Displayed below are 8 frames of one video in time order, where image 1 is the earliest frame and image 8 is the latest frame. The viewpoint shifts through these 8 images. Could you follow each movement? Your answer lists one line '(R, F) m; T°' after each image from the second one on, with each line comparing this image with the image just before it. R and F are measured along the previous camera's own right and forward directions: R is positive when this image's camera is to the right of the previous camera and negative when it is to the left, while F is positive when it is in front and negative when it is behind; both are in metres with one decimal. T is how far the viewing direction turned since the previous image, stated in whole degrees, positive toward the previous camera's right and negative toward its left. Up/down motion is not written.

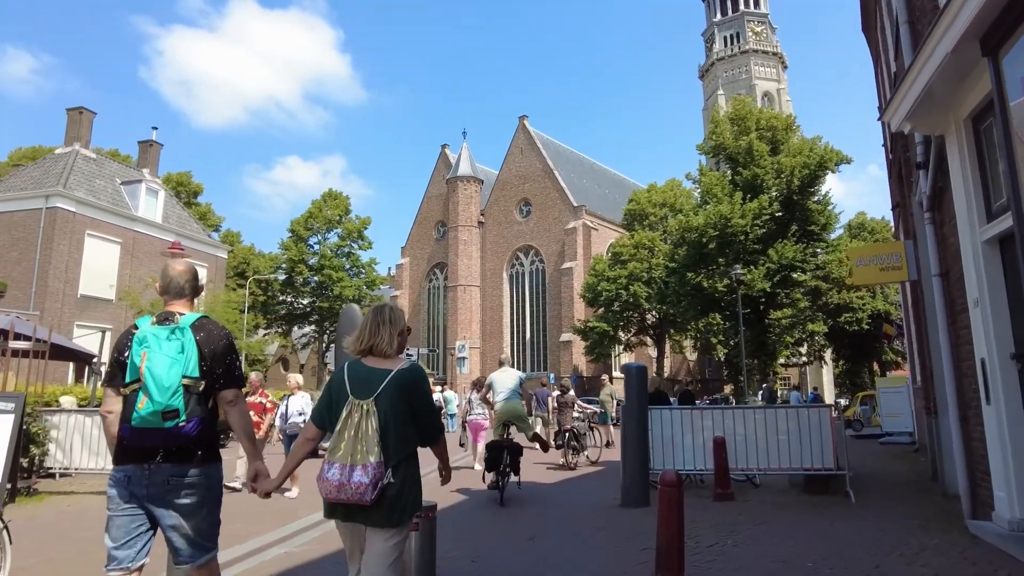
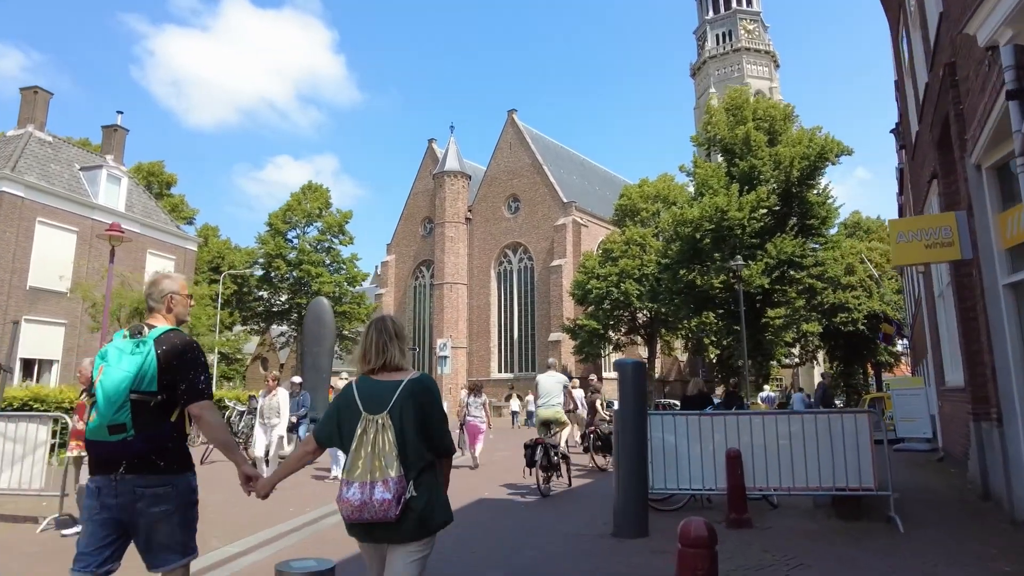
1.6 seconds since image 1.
(+0.2, +1.3) m; +1°
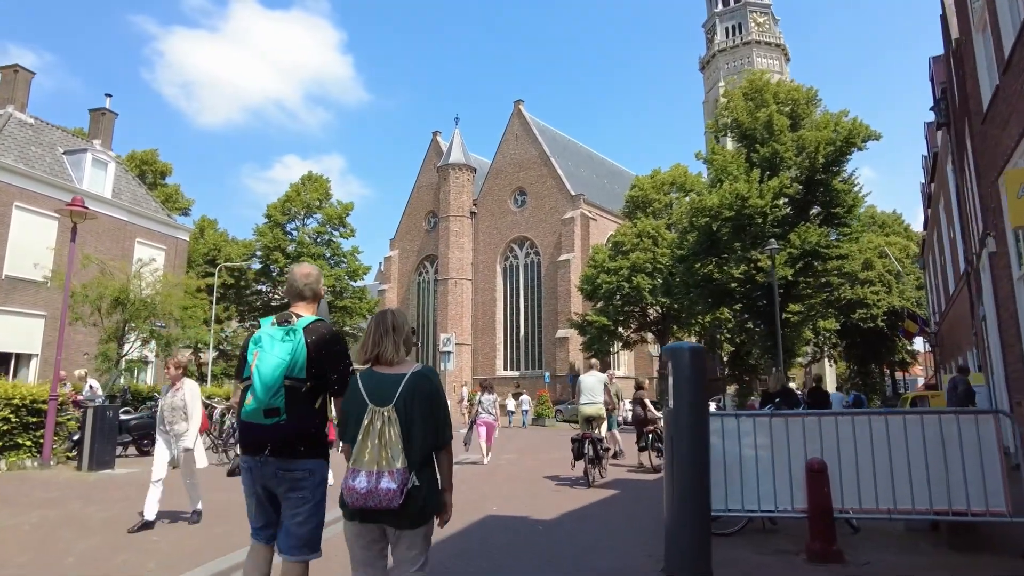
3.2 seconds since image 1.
(-0.1, +1.3) m; 0°
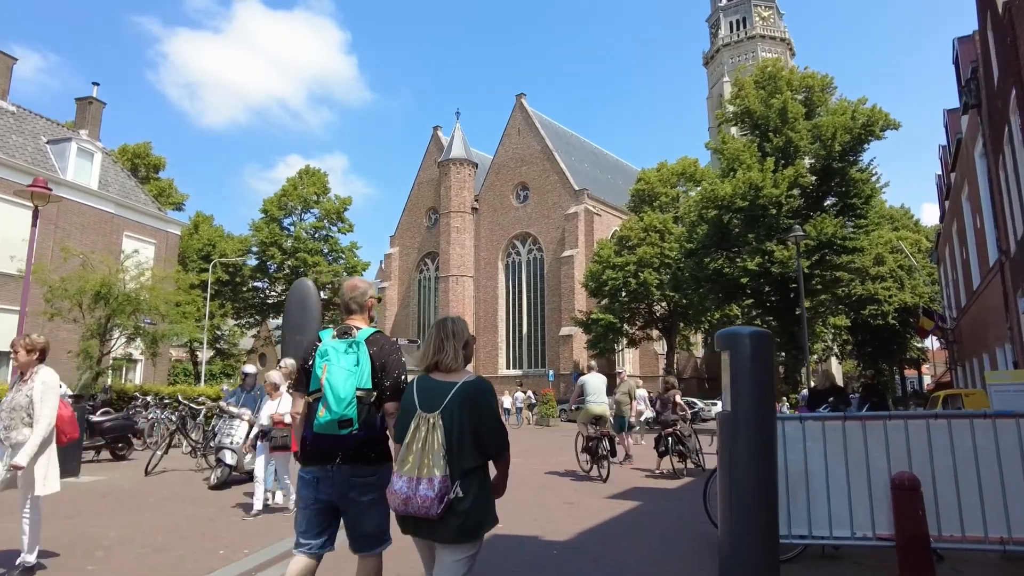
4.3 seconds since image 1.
(-0.1, +0.9) m; 0°
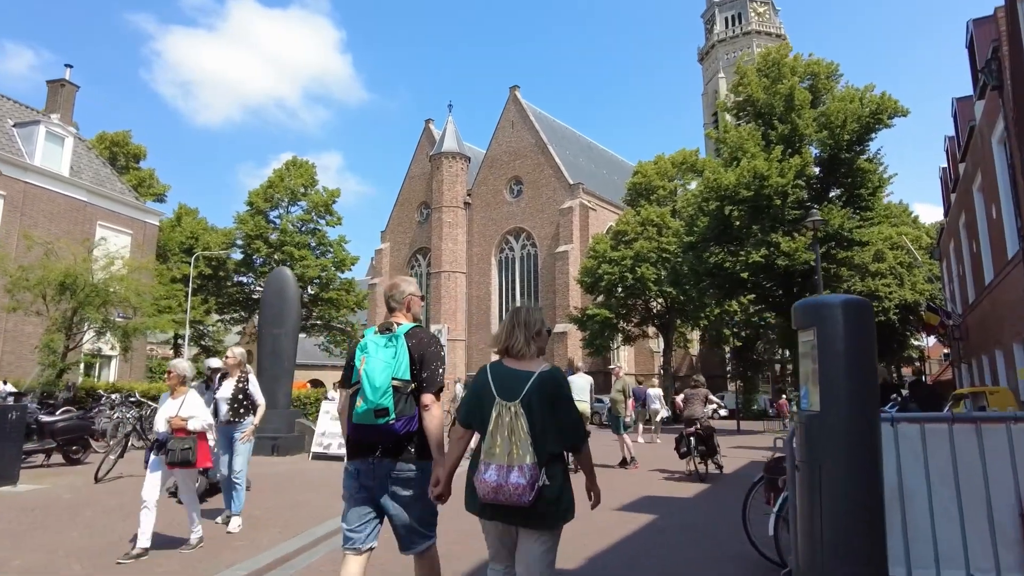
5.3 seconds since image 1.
(0.0, +0.9) m; +1°
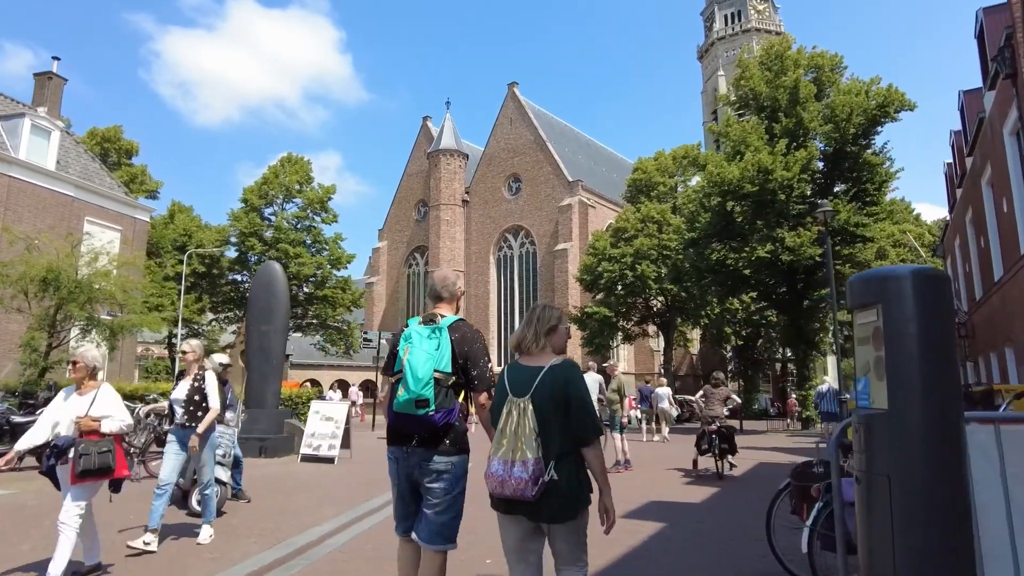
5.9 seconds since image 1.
(0.0, +0.5) m; 0°
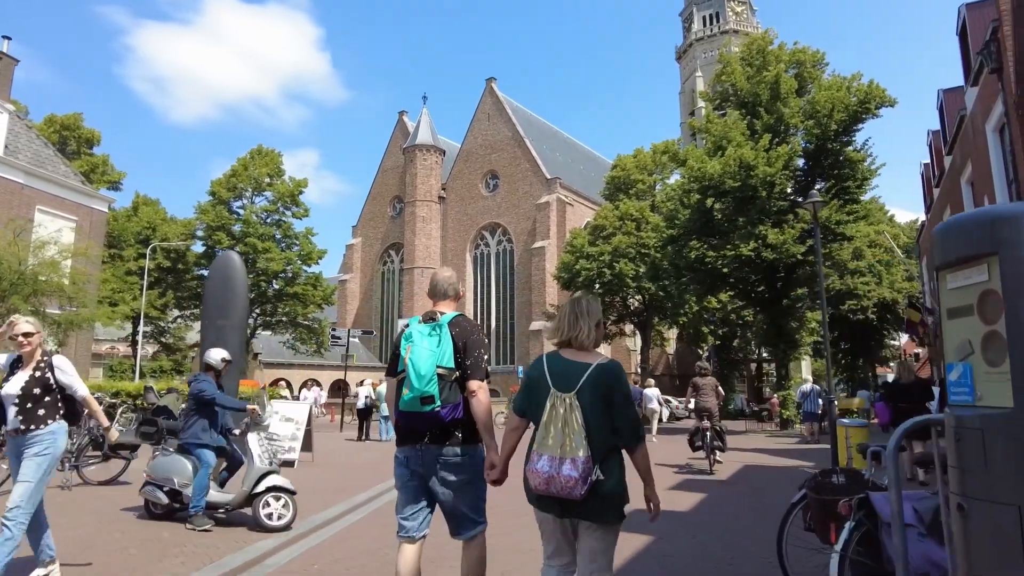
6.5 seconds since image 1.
(0.0, +0.6) m; +2°
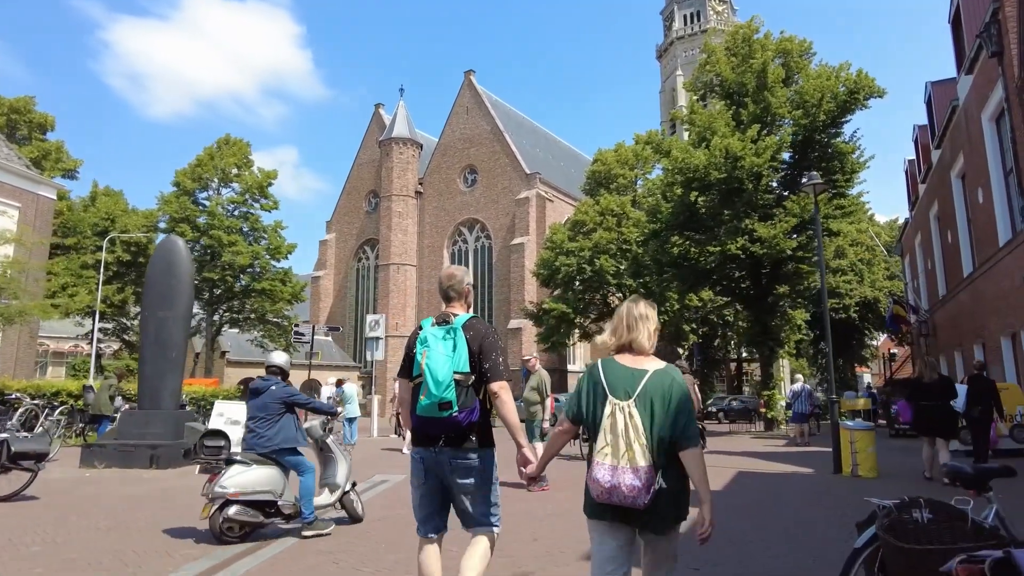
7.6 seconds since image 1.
(+0.1, +1.0) m; +2°
